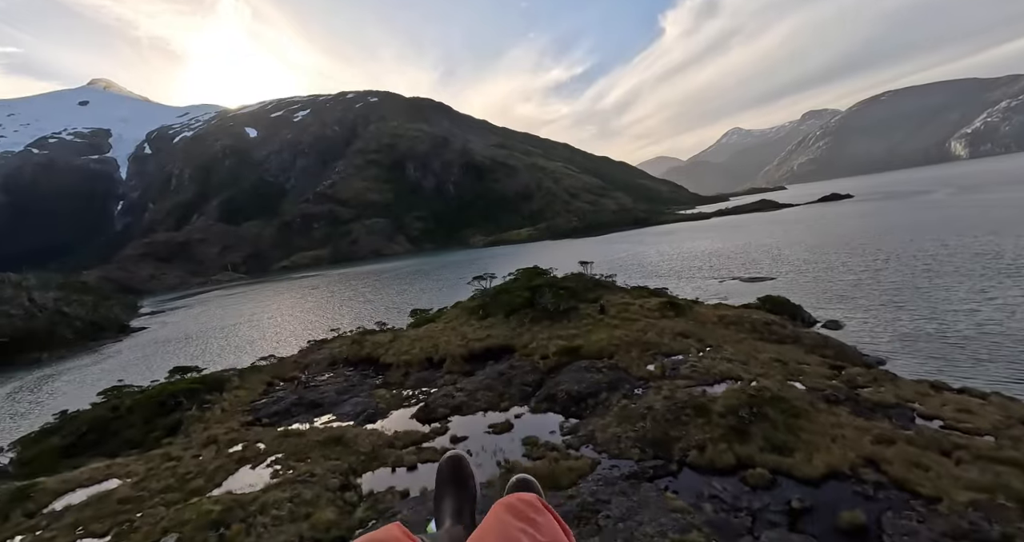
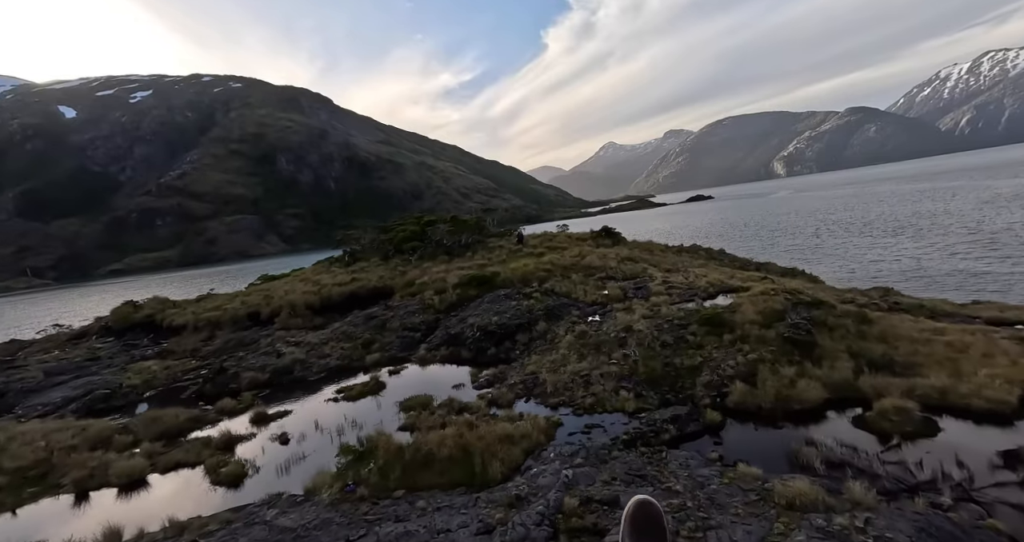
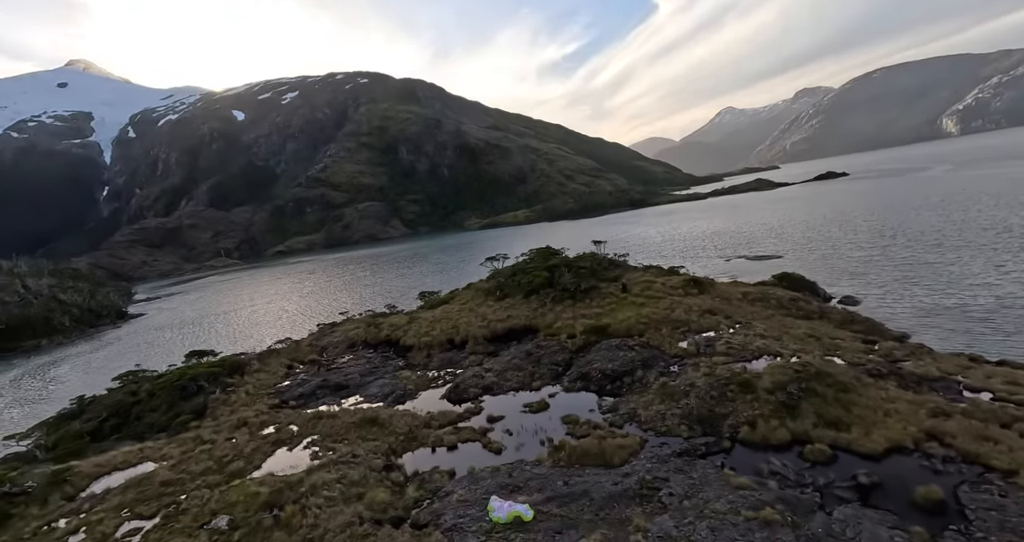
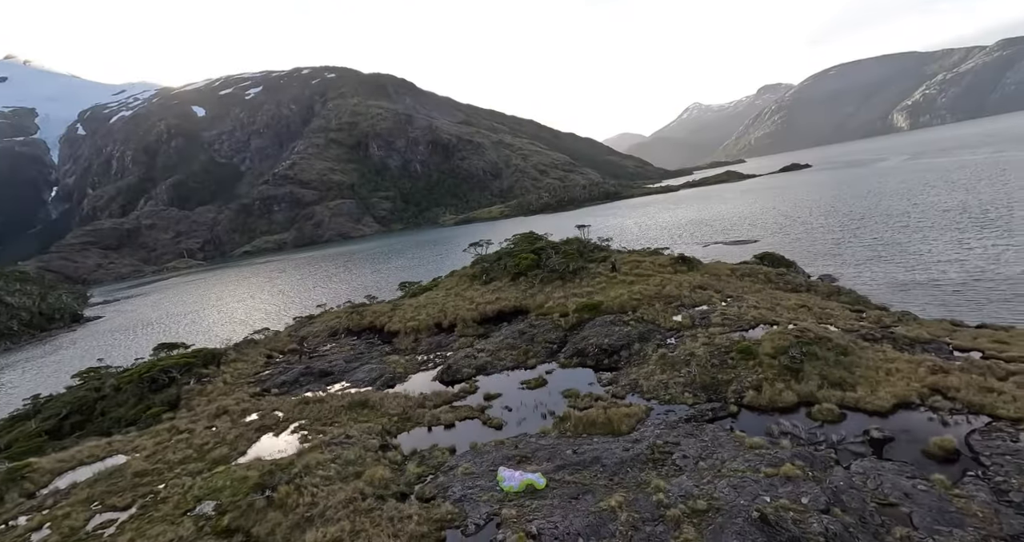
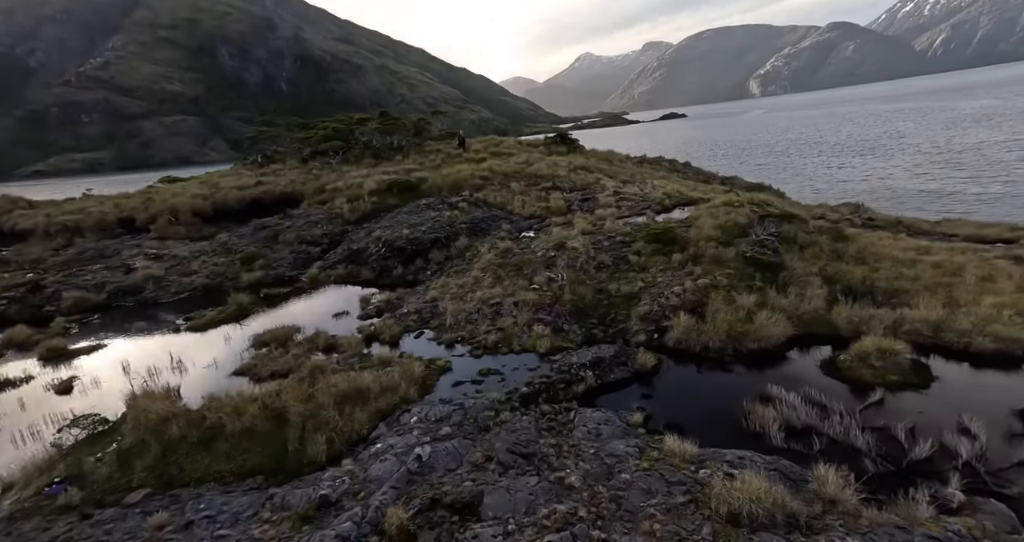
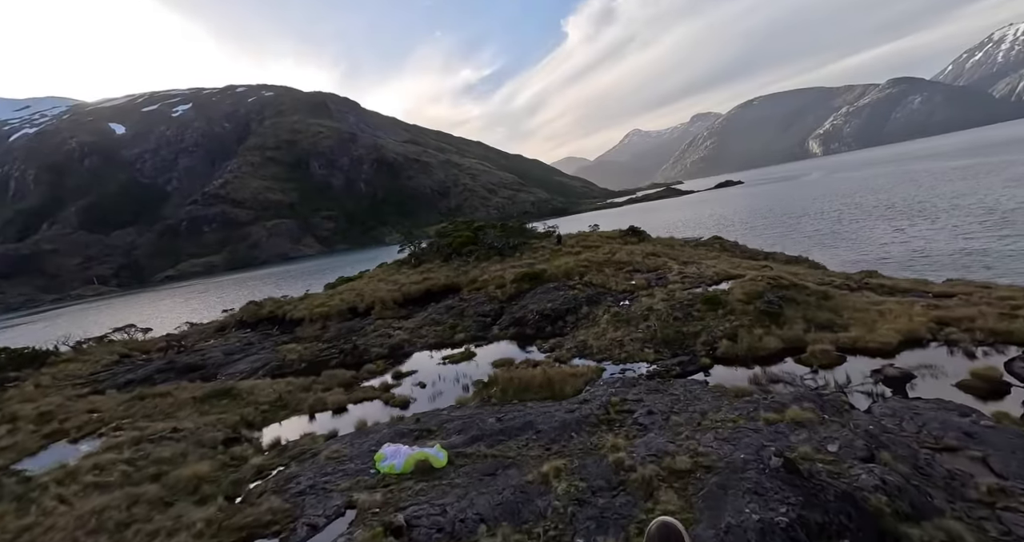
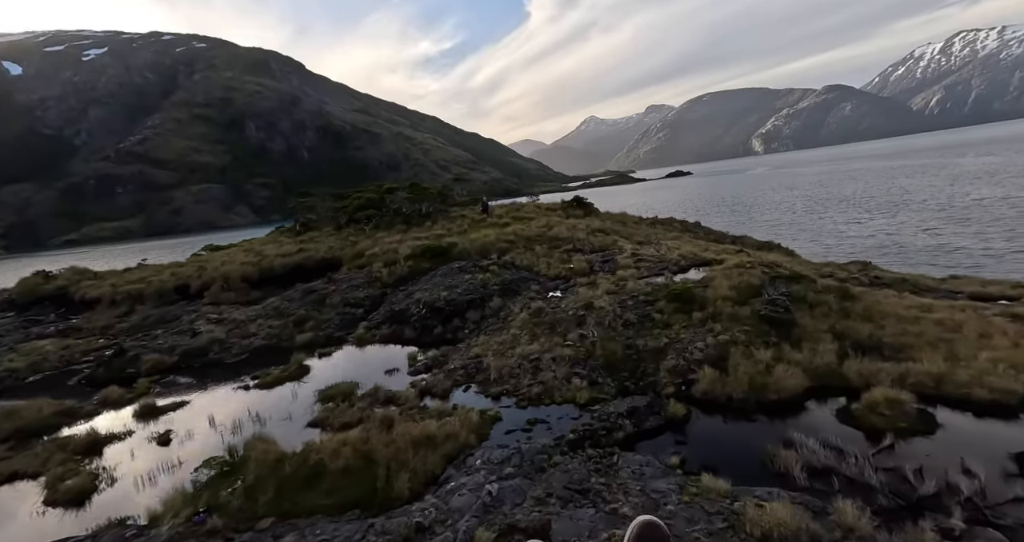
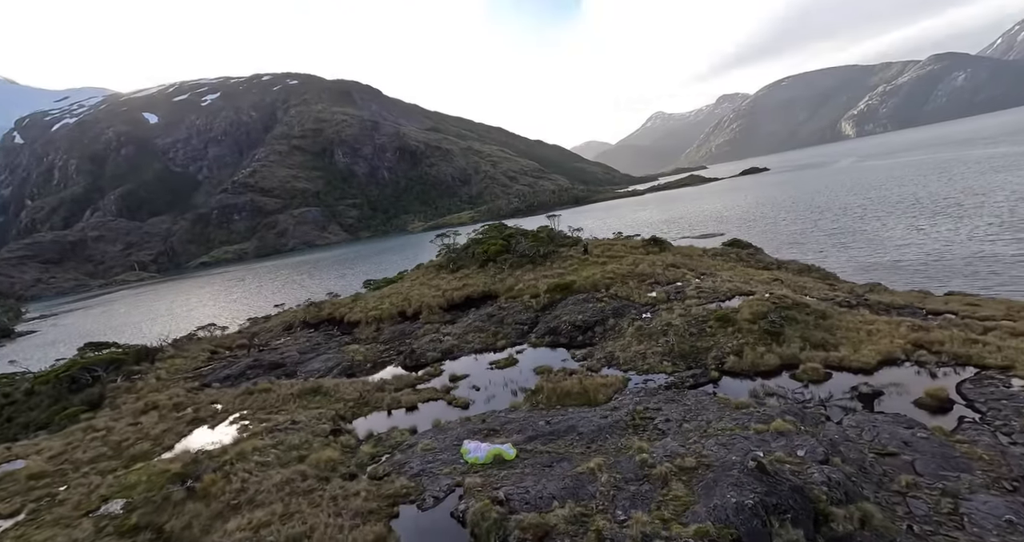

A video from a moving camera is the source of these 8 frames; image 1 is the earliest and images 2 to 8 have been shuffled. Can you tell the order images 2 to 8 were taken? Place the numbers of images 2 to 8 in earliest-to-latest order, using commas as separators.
3, 4, 8, 6, 2, 7, 5
